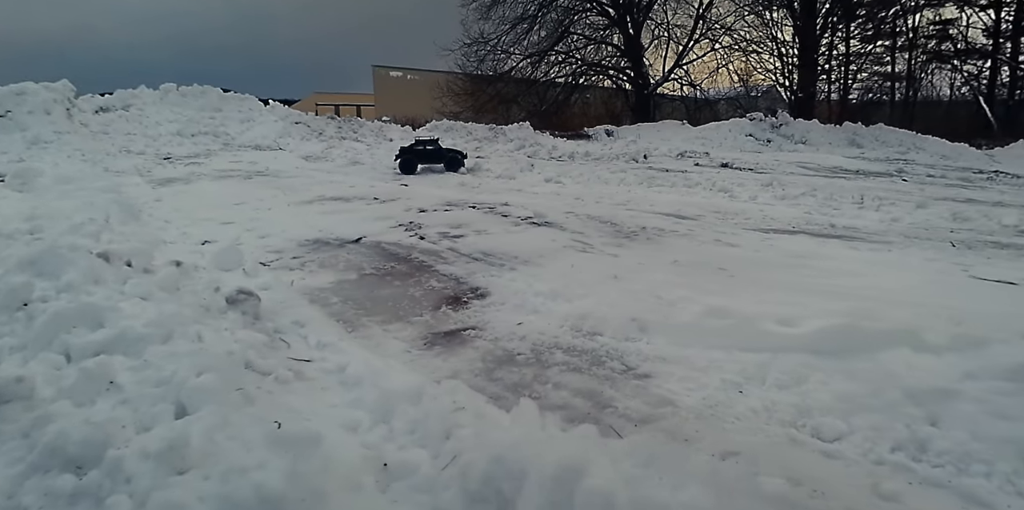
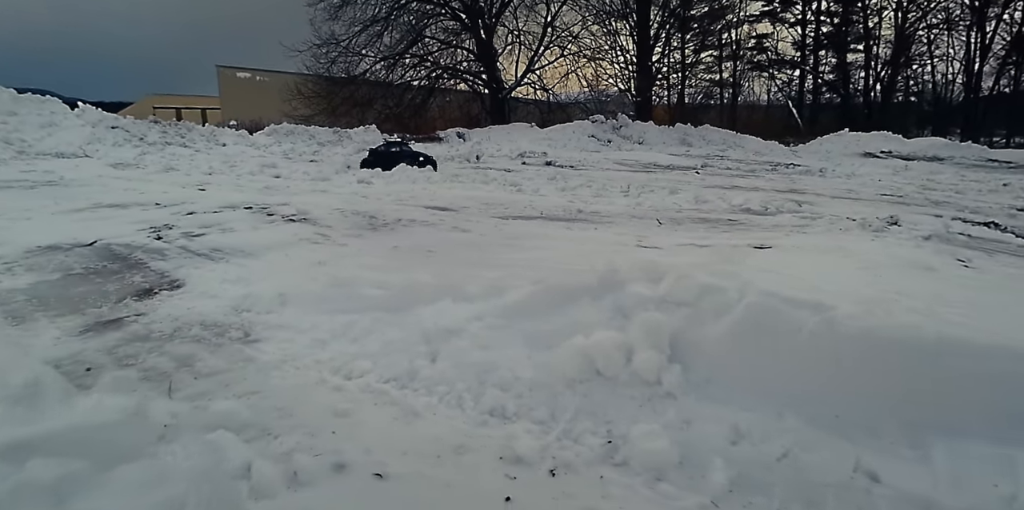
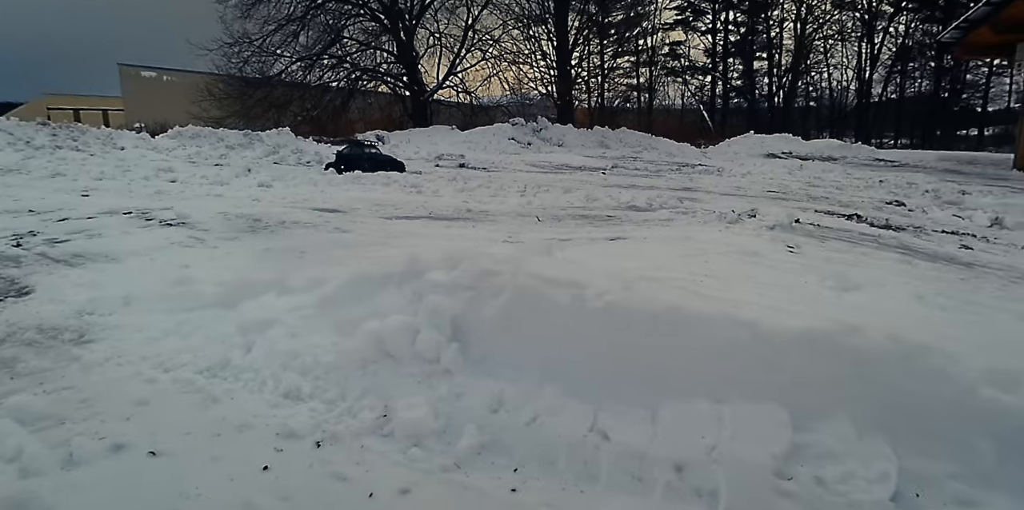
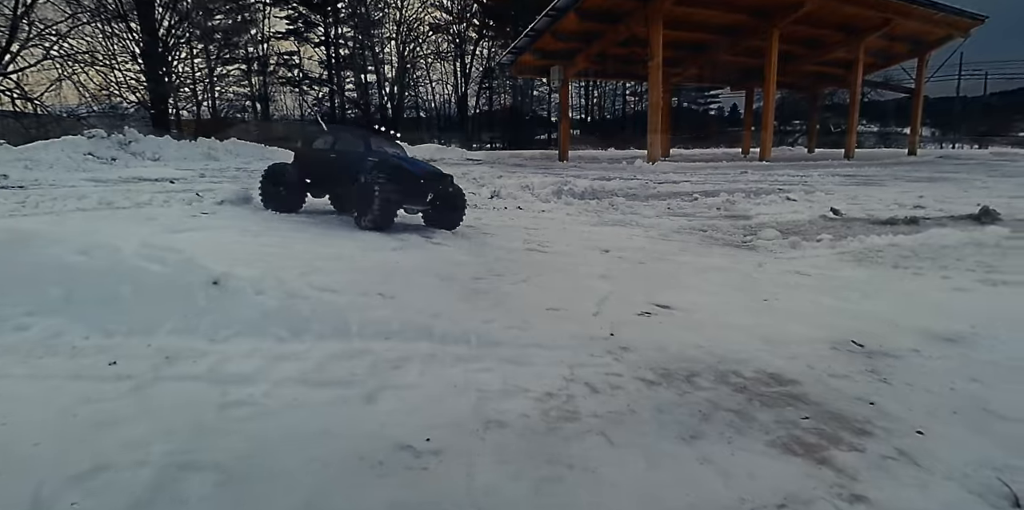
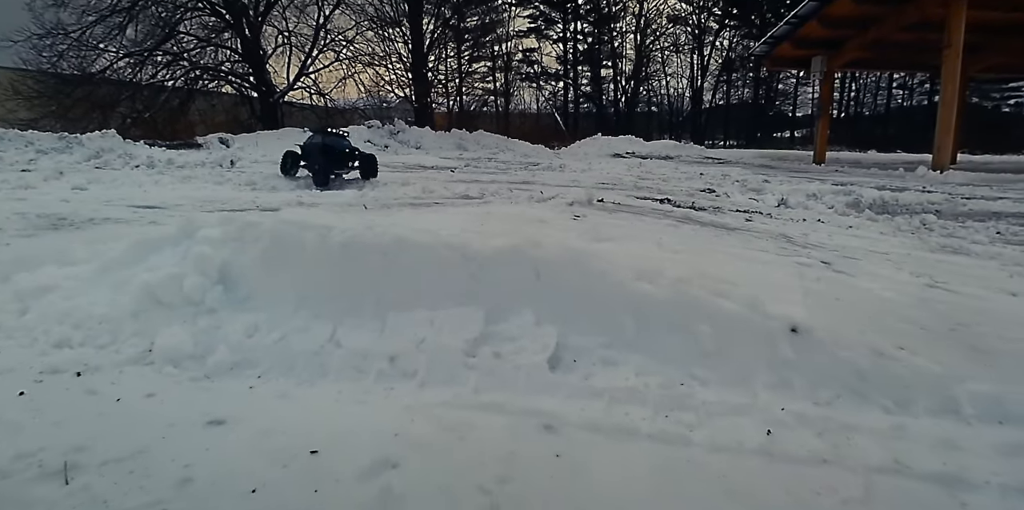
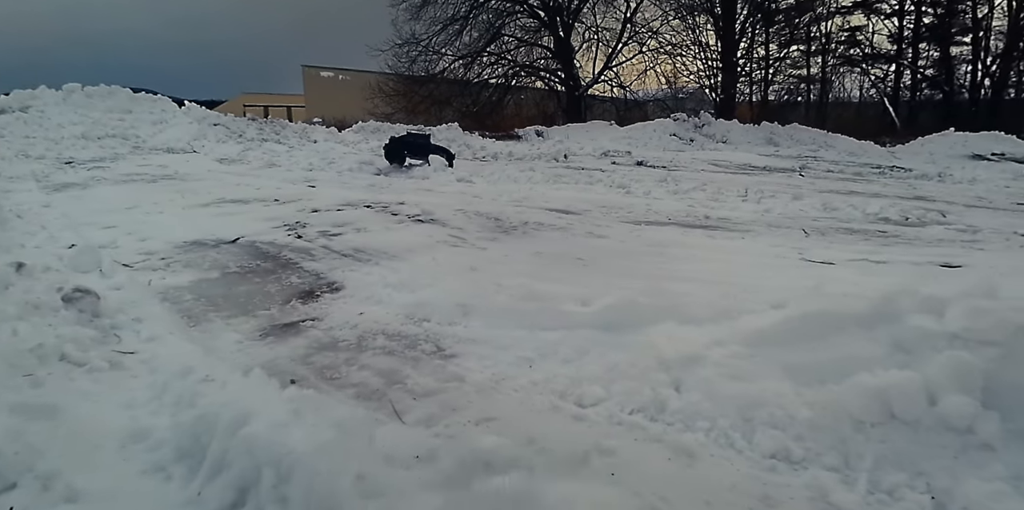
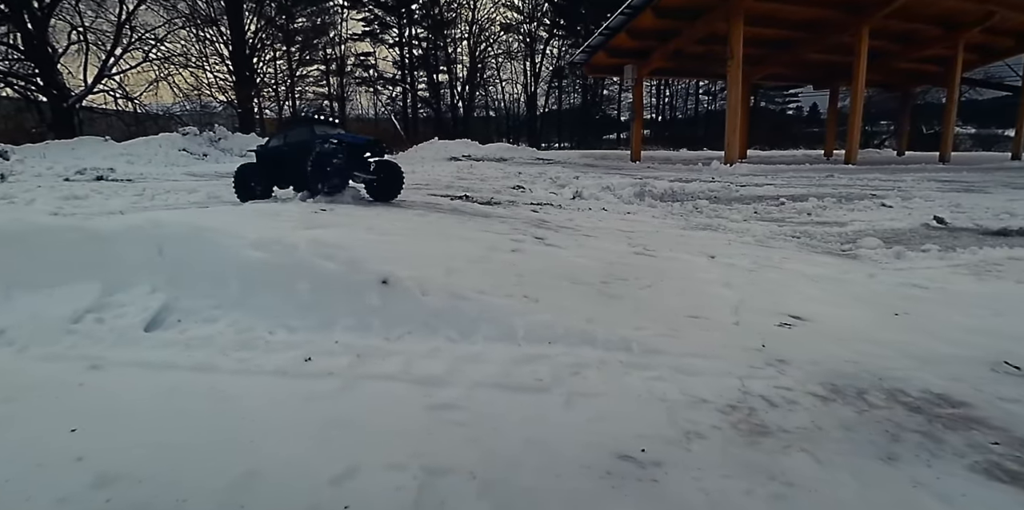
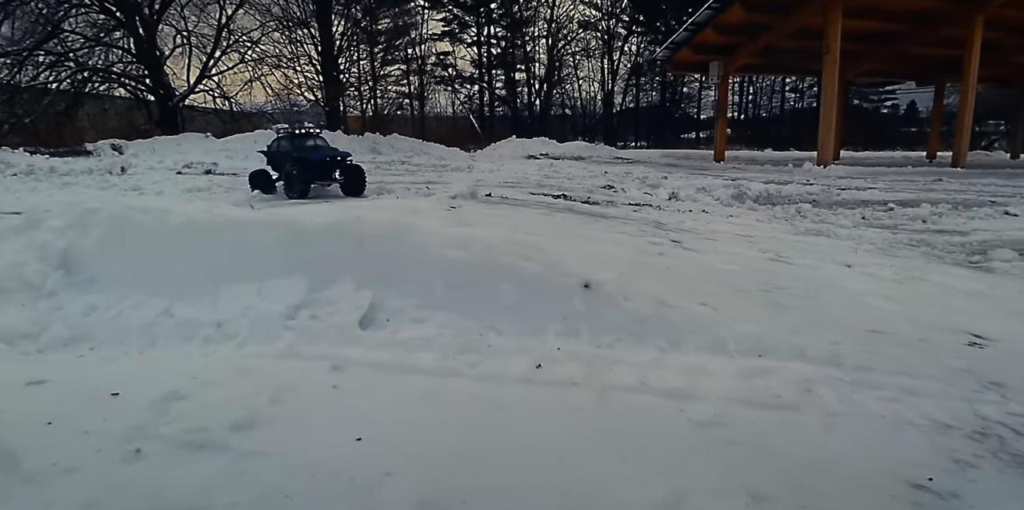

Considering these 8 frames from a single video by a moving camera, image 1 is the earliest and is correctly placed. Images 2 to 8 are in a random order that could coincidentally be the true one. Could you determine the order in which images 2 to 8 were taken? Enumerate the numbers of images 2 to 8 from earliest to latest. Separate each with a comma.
6, 2, 3, 5, 8, 7, 4
